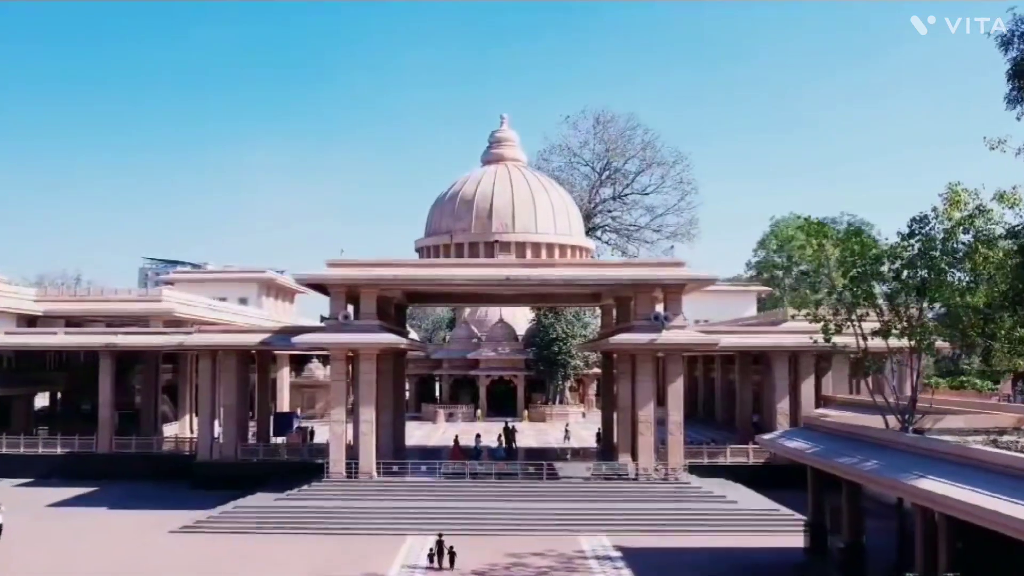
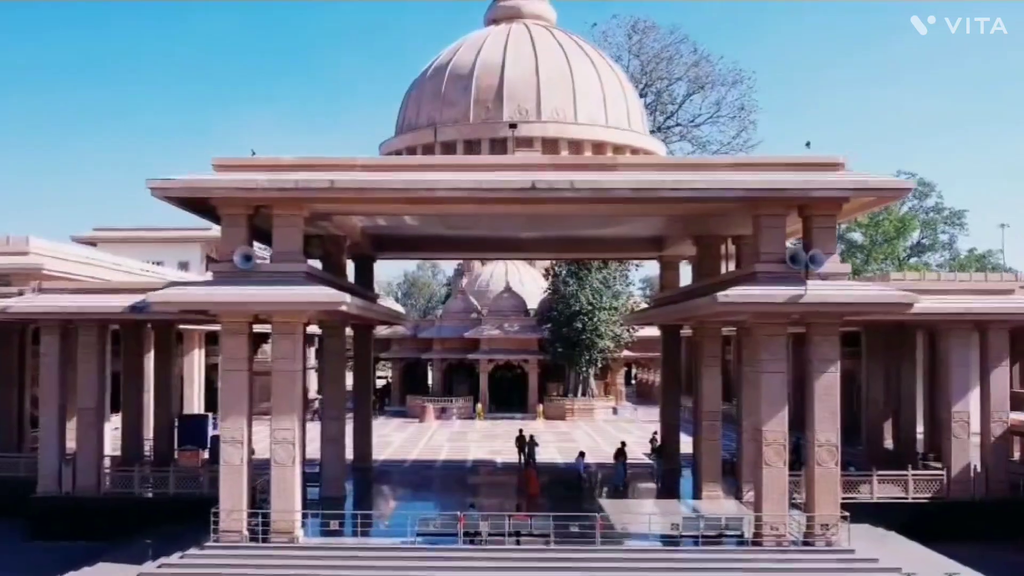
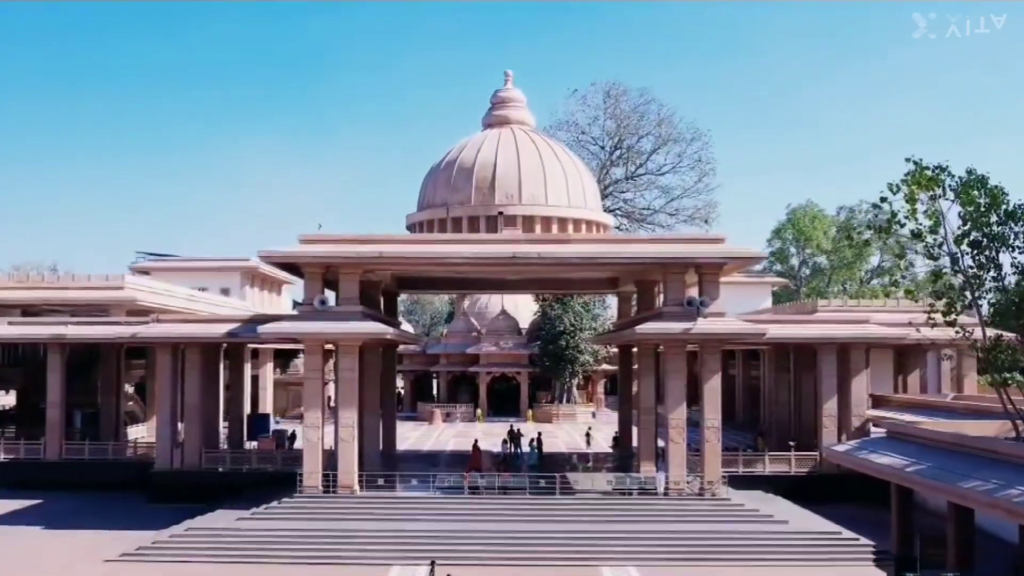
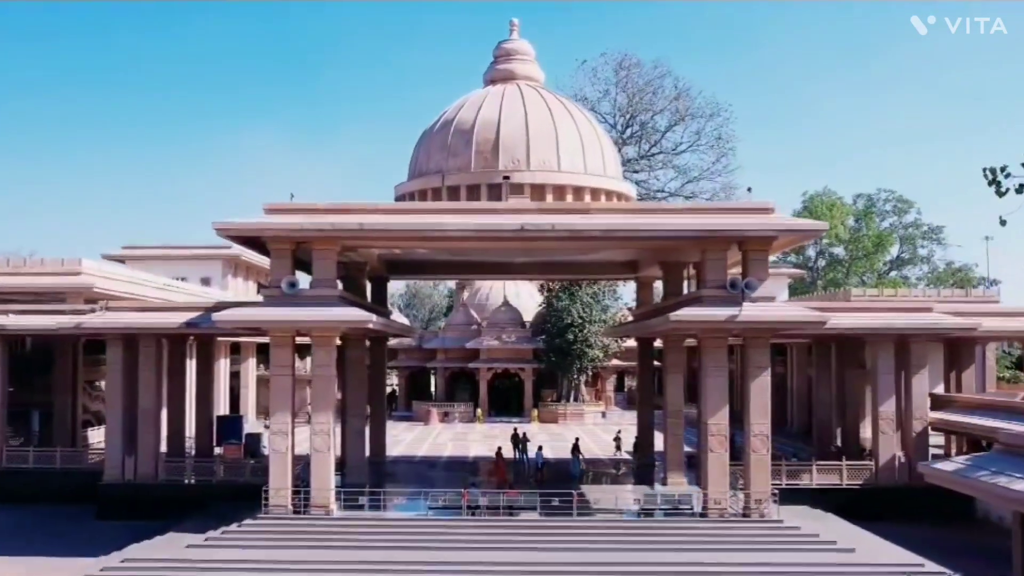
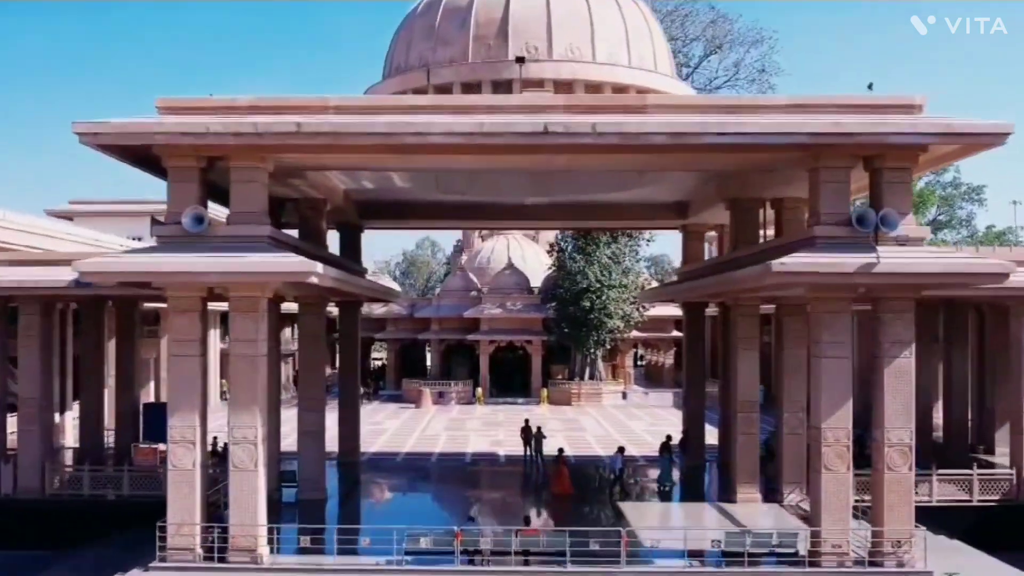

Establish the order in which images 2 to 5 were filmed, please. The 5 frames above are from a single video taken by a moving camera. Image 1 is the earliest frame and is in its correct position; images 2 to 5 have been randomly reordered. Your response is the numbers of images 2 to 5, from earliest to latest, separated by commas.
3, 4, 2, 5
